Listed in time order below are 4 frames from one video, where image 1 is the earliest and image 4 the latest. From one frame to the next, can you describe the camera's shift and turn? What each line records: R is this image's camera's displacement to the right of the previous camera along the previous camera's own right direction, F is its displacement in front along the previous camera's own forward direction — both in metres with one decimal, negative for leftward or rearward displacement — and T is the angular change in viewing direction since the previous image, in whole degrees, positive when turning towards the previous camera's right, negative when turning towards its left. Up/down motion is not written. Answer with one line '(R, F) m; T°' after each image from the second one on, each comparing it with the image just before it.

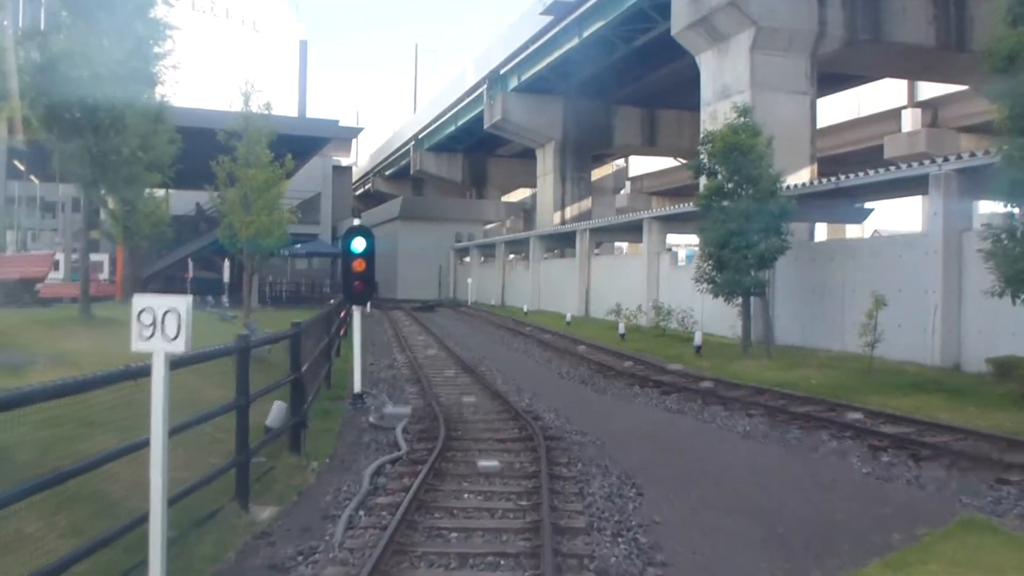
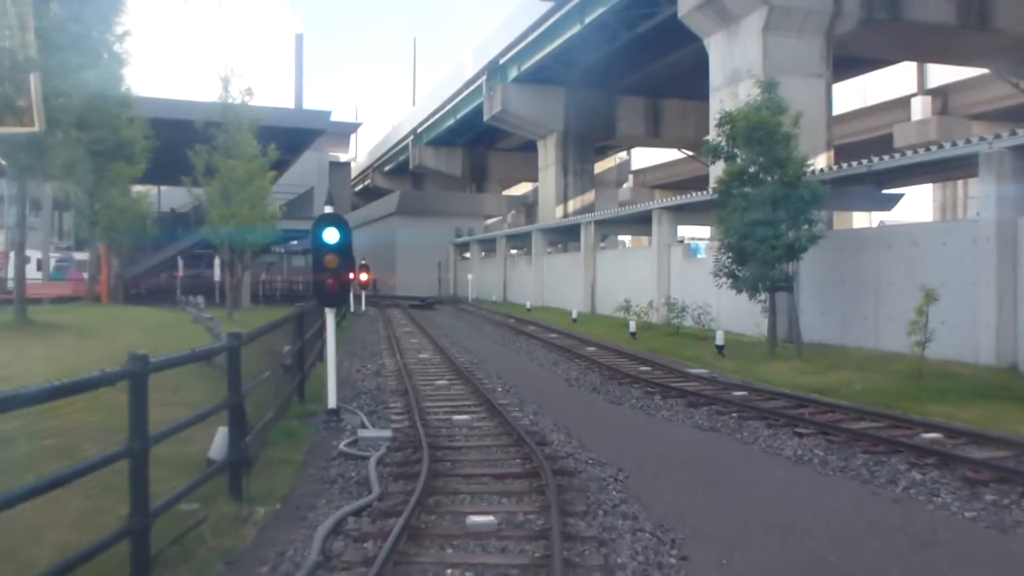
(0.0, +2.3) m; 0°
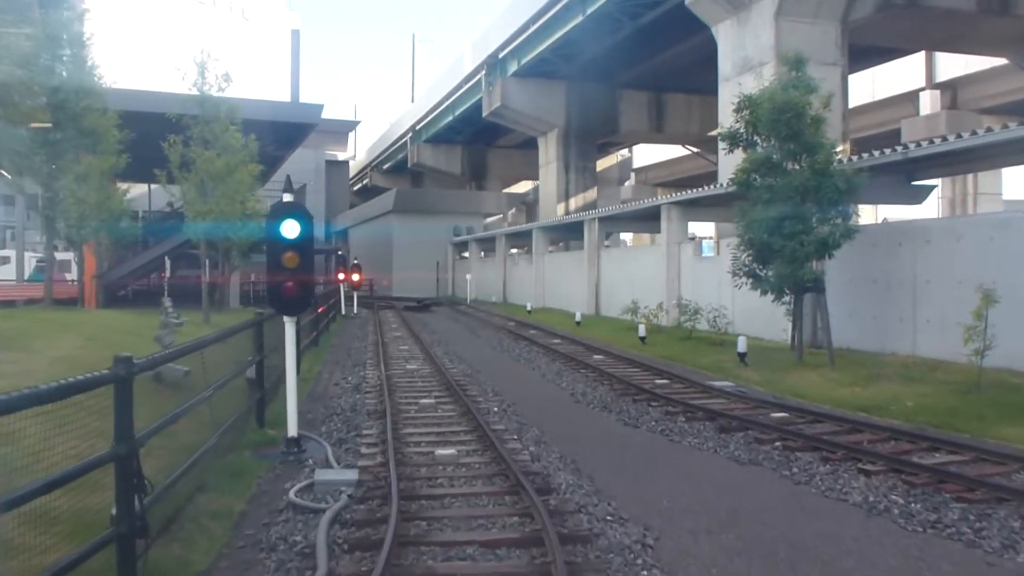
(0.0, +2.2) m; 0°
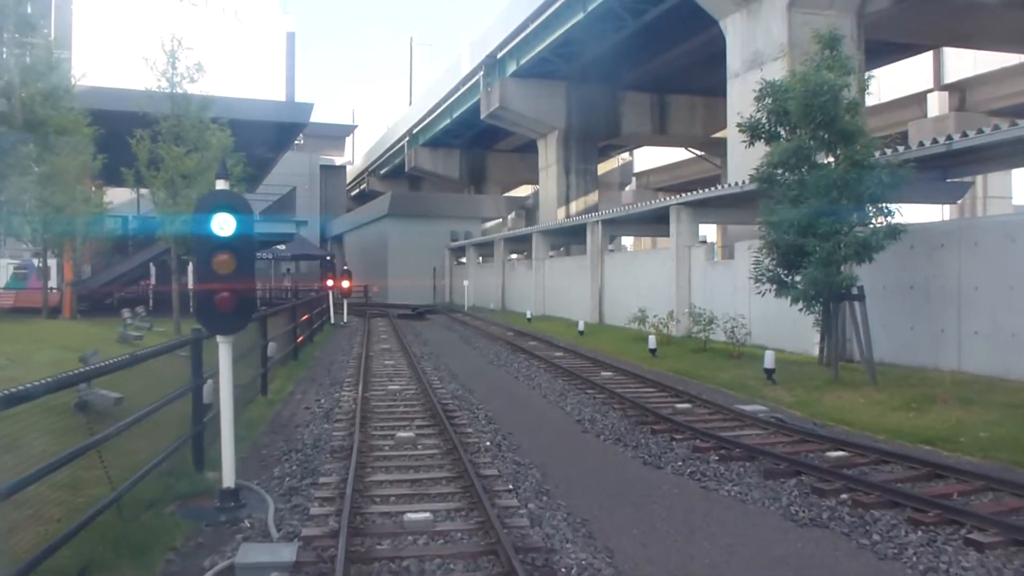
(+0.1, +2.2) m; 0°
